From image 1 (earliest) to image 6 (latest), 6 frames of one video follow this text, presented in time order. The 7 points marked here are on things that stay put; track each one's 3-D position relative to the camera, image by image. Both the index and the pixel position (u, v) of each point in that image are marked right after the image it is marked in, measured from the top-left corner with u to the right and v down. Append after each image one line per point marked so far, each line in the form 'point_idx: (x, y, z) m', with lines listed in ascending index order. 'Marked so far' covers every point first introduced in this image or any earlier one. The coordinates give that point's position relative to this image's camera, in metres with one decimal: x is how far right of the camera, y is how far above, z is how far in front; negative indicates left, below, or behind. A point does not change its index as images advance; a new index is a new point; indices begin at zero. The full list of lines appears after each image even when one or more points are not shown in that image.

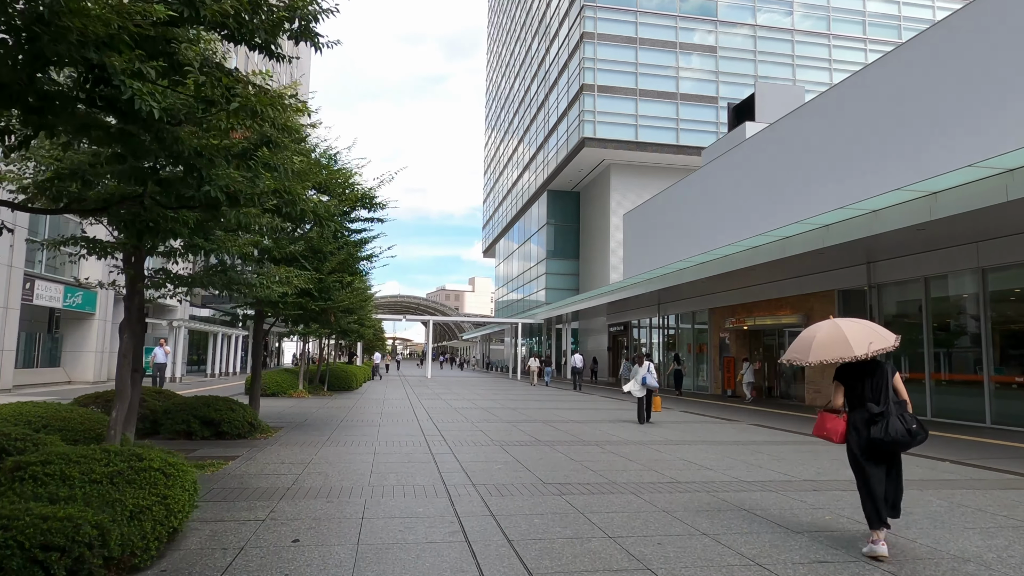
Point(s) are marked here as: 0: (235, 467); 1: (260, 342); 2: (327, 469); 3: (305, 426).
0: (-3.2, -2.1, +7.5) m
1: (-4.3, -1.0, +11.3) m
2: (-2.1, -2.1, +7.5) m
3: (-3.9, -2.6, +12.2) m
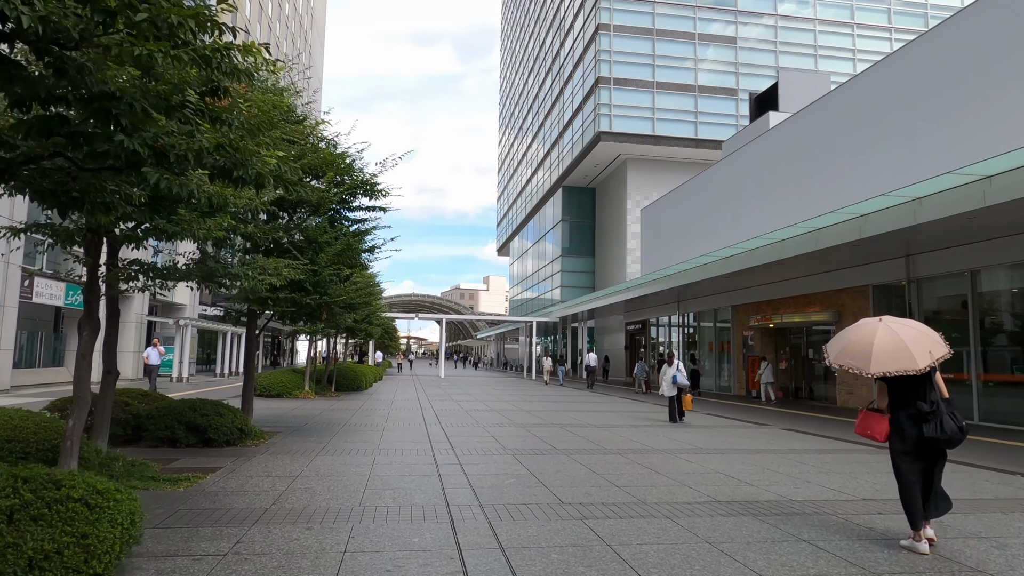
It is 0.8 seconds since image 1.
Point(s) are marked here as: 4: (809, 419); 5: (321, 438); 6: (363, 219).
0: (-3.0, -2.0, +6.6) m
1: (-4.1, -0.9, +10.4) m
2: (-2.0, -2.0, +6.6) m
3: (-3.6, -2.5, +11.4) m
4: (+6.9, -3.0, +15.2) m
5: (-3.0, -2.4, +10.4) m
6: (-2.4, +1.1, +10.7) m
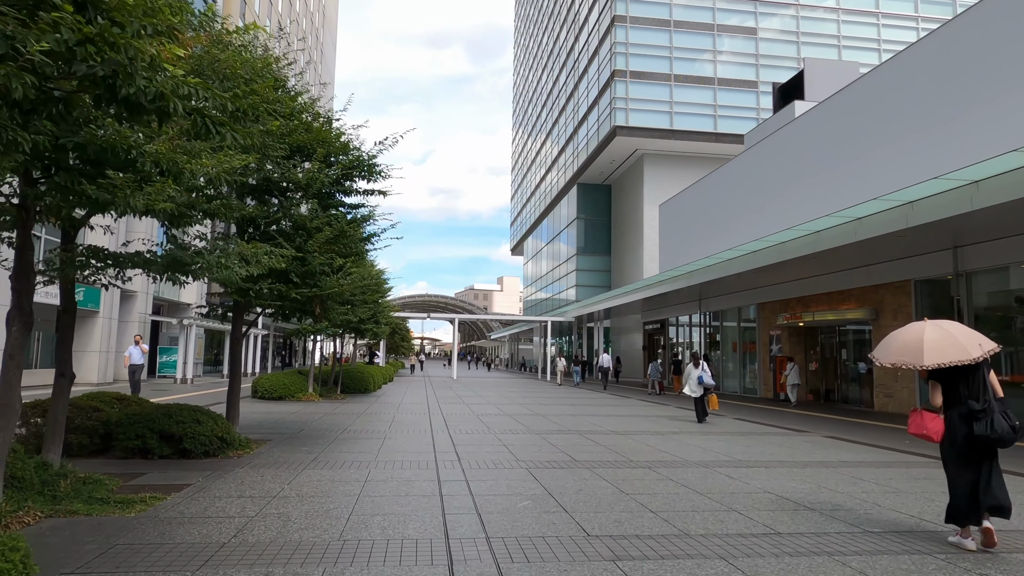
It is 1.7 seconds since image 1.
0: (-2.9, -1.9, +5.6) m
1: (-3.9, -0.8, +9.4) m
2: (-1.9, -1.9, +5.6) m
3: (-3.4, -2.4, +10.3) m
4: (+7.2, -2.9, +13.9) m
5: (-2.8, -2.3, +9.4) m
6: (-2.2, +1.3, +9.6) m
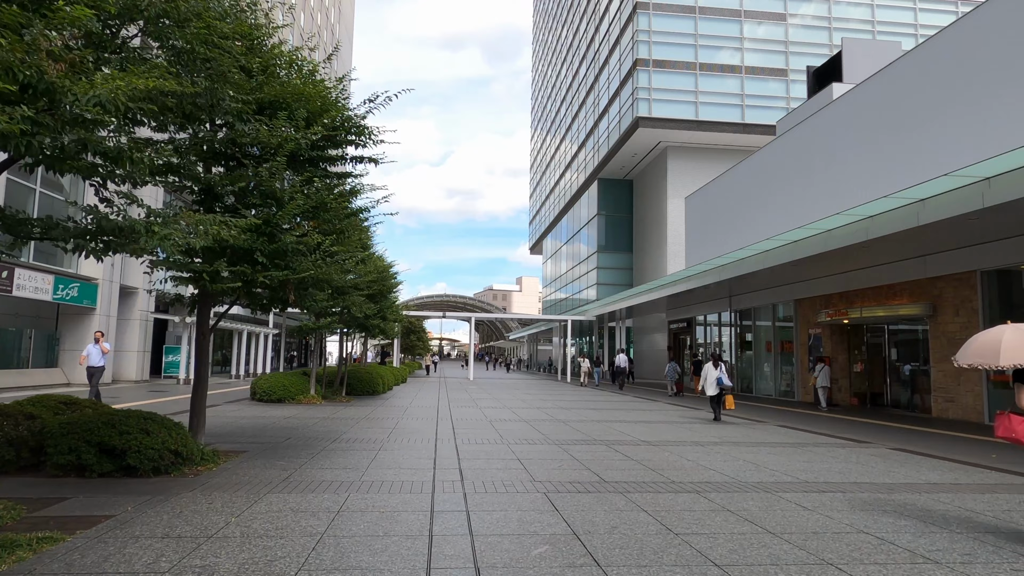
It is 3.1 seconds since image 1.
0: (-2.8, -1.7, +4.1) m
1: (-3.7, -0.6, +8.0) m
2: (-1.8, -1.7, +4.1) m
3: (-3.2, -2.2, +8.9) m
4: (+7.5, -2.7, +12.2) m
5: (-2.6, -2.1, +7.9) m
6: (-2.1, +1.4, +8.2) m
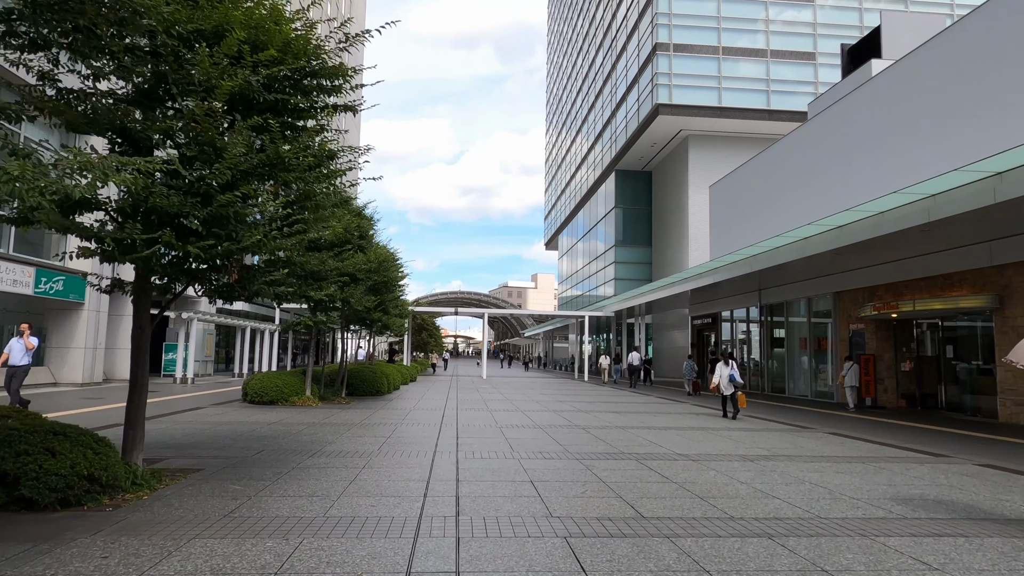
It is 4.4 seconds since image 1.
0: (-2.8, -1.5, +2.6) m
1: (-3.6, -0.4, +6.5) m
2: (-1.8, -1.5, +2.6) m
3: (-3.1, -2.0, +7.4) m
4: (+7.7, -2.5, +10.4) m
5: (-2.5, -1.9, +6.4) m
6: (-2.0, +1.6, +6.6) m
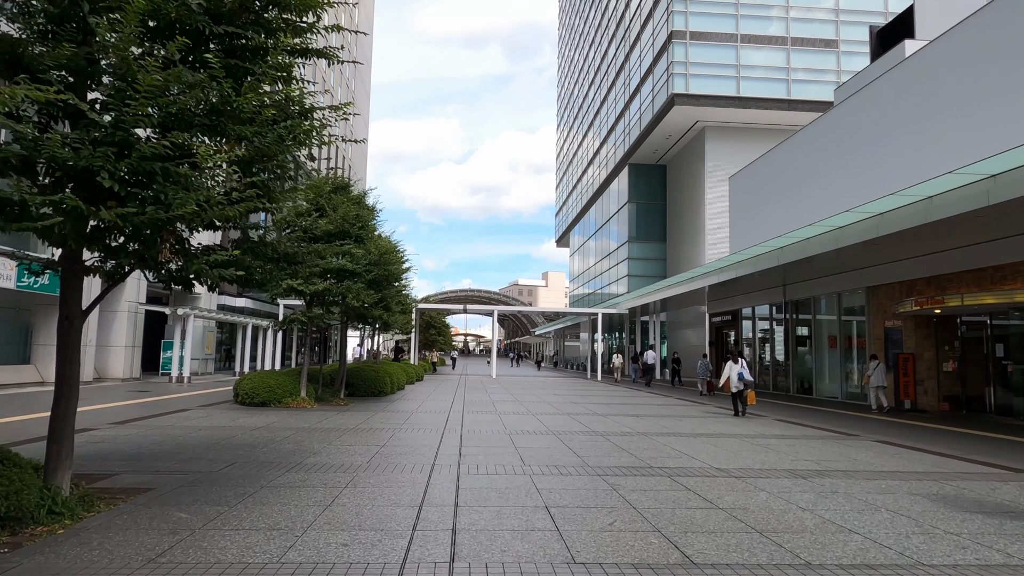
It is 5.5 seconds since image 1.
0: (-2.8, -1.4, +1.4) m
1: (-3.5, -0.3, +5.4) m
2: (-1.8, -1.4, +1.4) m
3: (-2.9, -1.9, +6.2) m
4: (+7.9, -2.3, +9.1) m
5: (-2.4, -1.8, +5.2) m
6: (-1.9, +1.8, +5.4) m
